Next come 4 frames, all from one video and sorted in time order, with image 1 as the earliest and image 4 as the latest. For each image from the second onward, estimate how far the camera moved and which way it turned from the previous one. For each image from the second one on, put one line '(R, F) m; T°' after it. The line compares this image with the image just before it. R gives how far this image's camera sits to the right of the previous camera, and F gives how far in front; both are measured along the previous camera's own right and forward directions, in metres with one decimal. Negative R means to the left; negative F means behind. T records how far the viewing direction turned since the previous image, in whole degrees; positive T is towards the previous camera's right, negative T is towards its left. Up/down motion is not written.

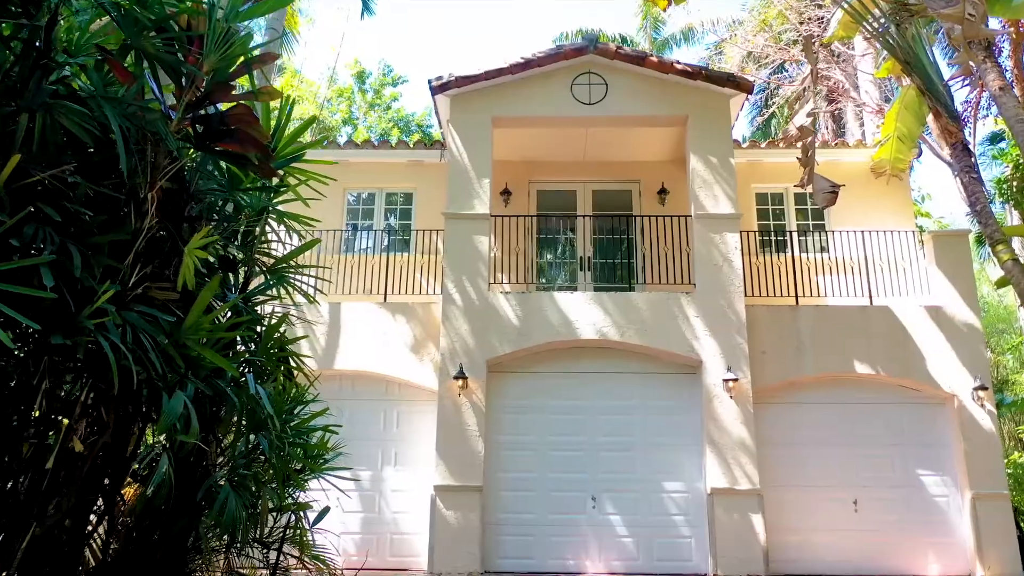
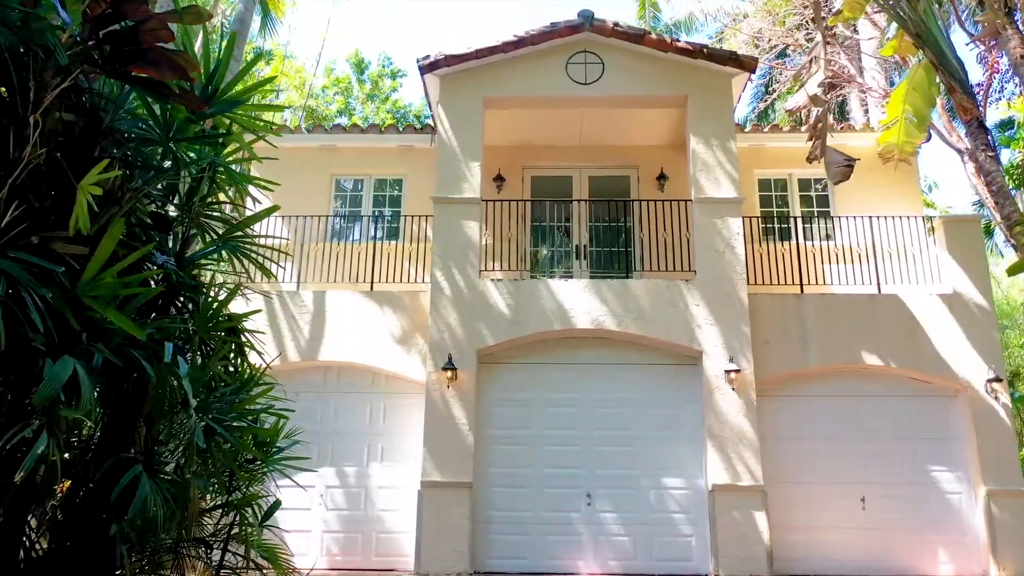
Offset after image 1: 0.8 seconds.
(+0.1, +0.4) m; 0°
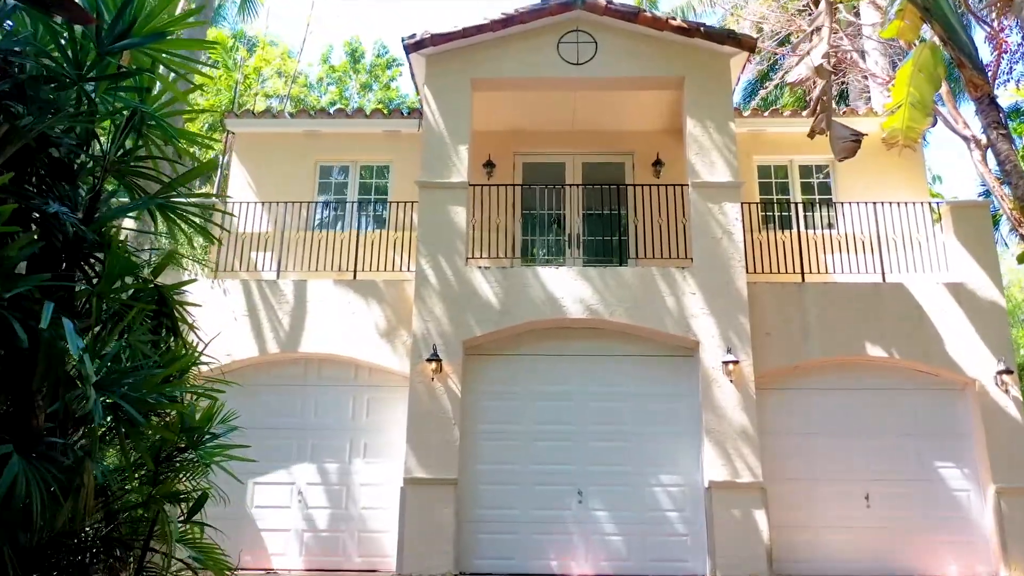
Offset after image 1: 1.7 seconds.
(+0.1, +0.4) m; 0°
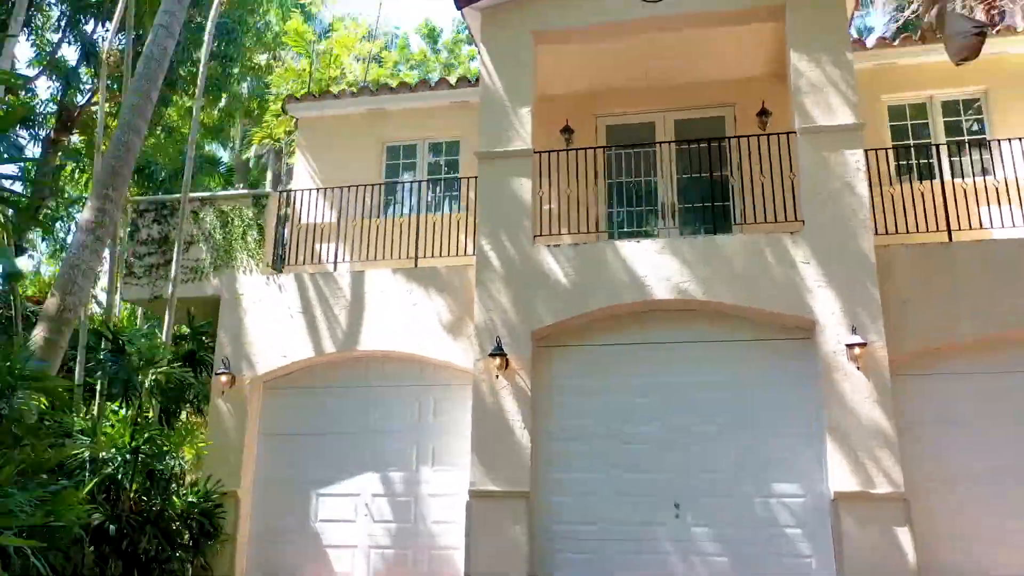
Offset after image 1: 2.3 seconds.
(+0.5, +1.2) m; -9°
